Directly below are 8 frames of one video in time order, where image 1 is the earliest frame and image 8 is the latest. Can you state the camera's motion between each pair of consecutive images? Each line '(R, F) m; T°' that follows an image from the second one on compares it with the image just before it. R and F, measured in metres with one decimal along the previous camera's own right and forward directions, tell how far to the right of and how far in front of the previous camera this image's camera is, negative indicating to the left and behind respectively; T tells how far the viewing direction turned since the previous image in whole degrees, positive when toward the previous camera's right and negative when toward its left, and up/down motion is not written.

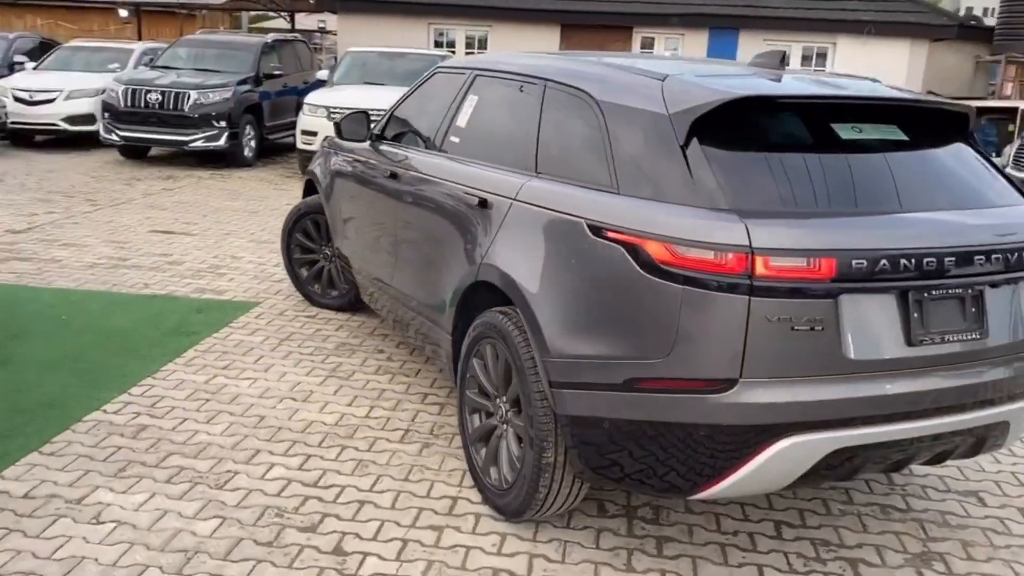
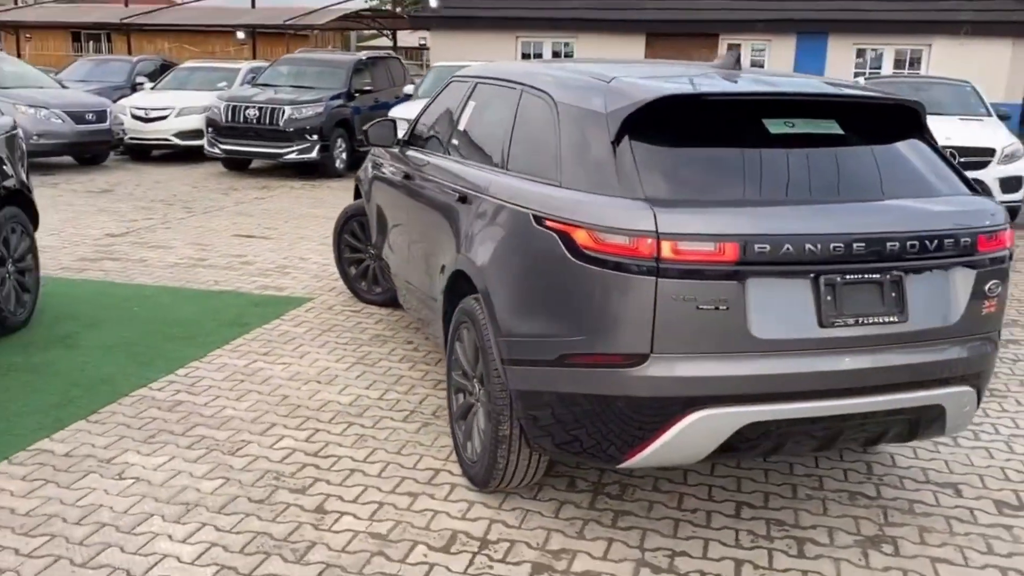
(+0.6, -0.2) m; -7°
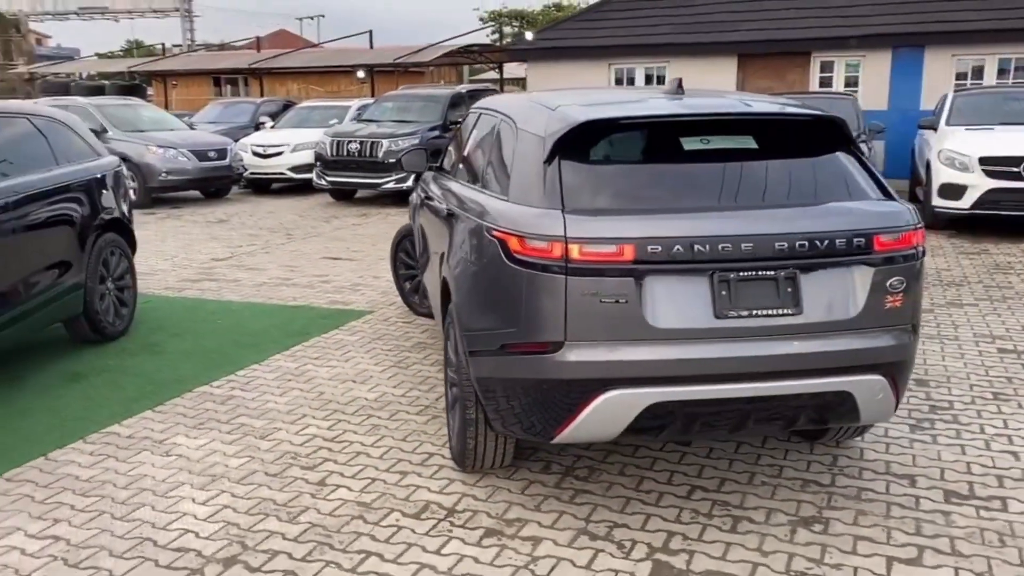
(+0.7, -0.4) m; -8°
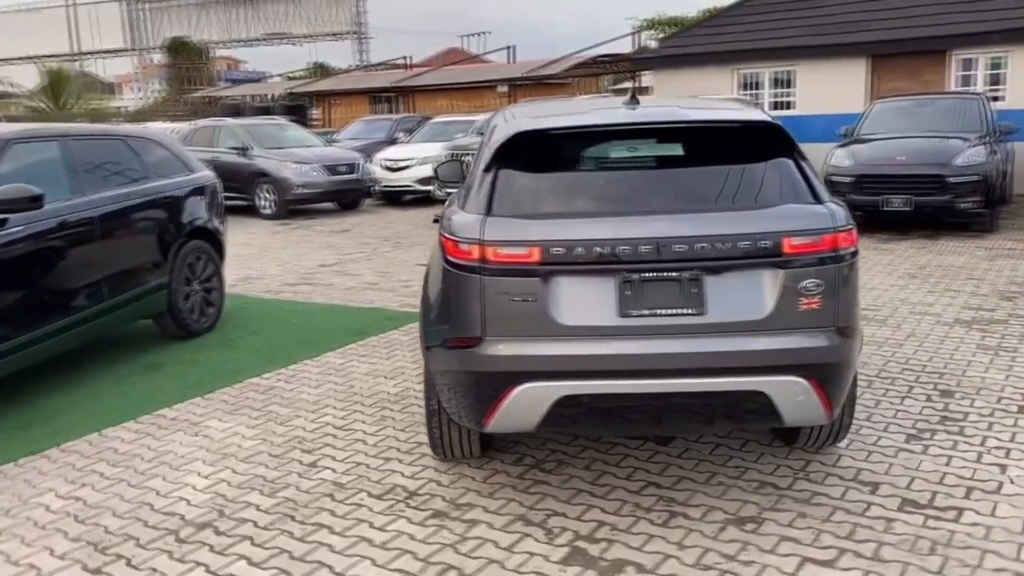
(+0.9, -0.2) m; -11°
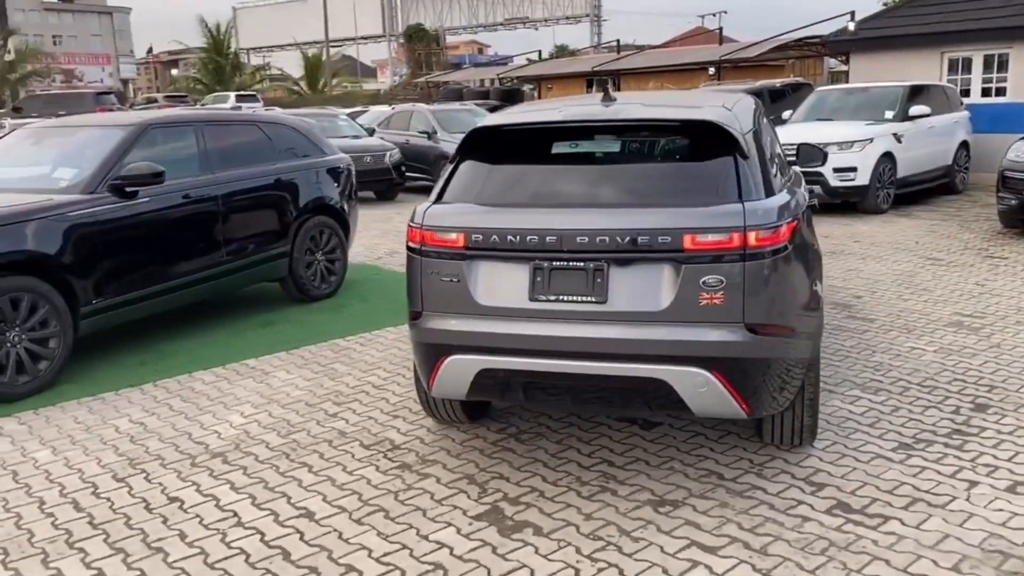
(+1.2, -0.2) m; -15°
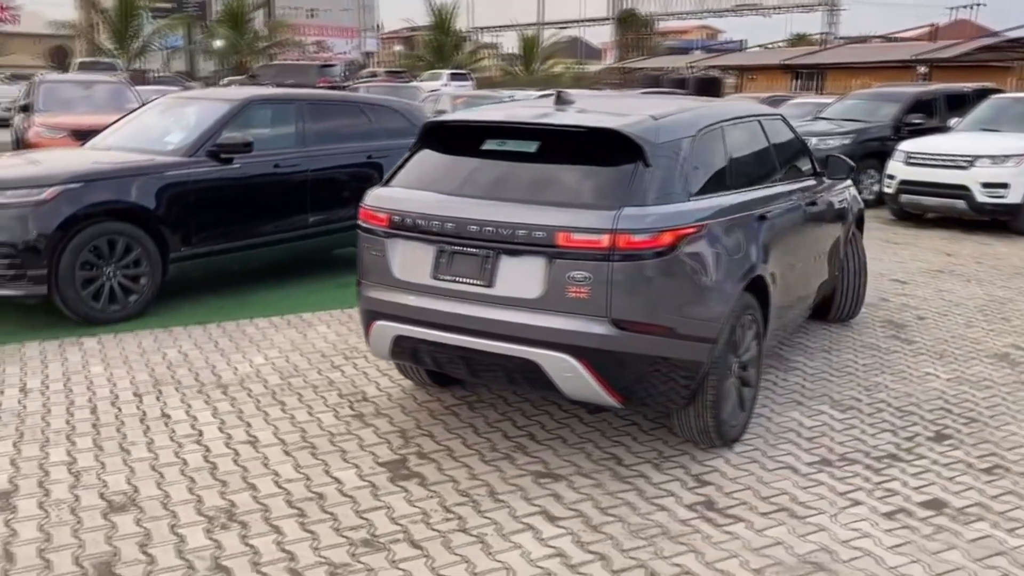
(+1.4, -0.3) m; -13°
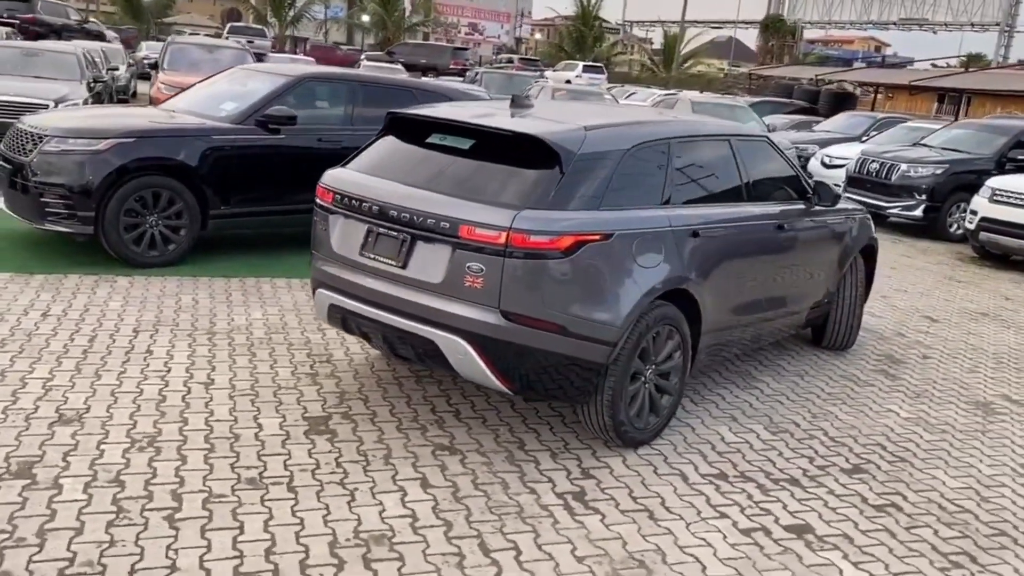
(+1.0, -0.2) m; -8°
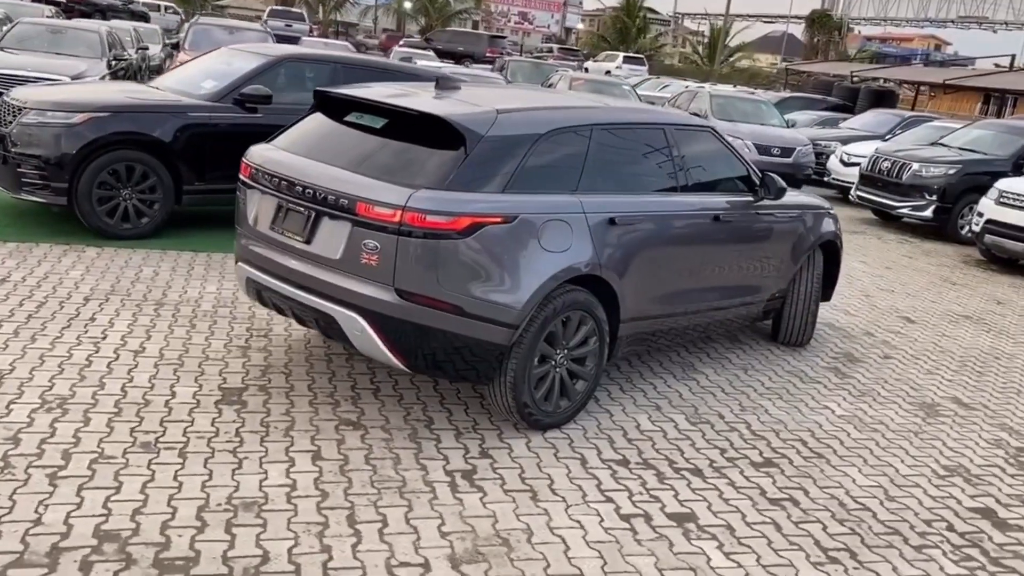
(+0.7, 0.0) m; -3°
